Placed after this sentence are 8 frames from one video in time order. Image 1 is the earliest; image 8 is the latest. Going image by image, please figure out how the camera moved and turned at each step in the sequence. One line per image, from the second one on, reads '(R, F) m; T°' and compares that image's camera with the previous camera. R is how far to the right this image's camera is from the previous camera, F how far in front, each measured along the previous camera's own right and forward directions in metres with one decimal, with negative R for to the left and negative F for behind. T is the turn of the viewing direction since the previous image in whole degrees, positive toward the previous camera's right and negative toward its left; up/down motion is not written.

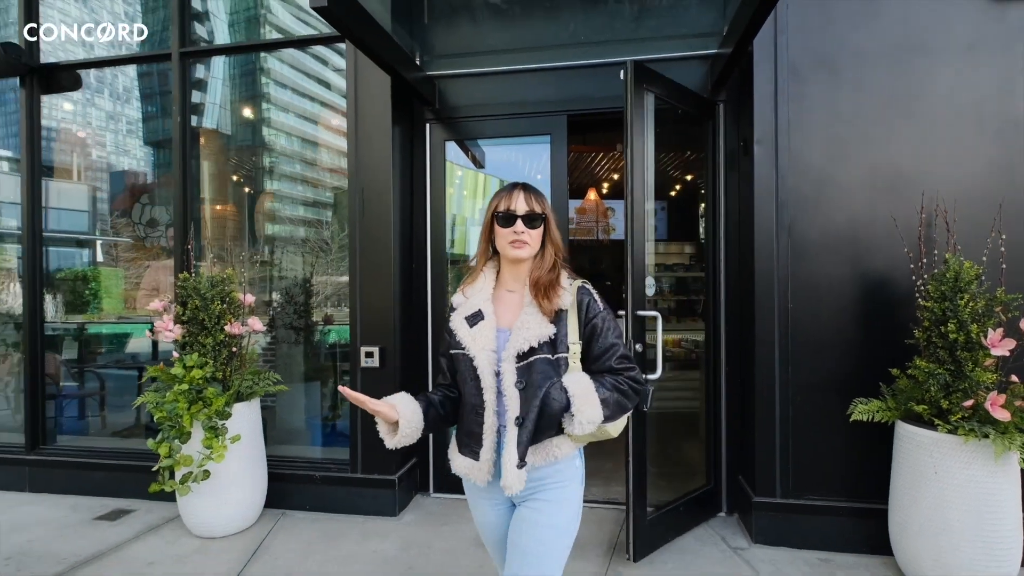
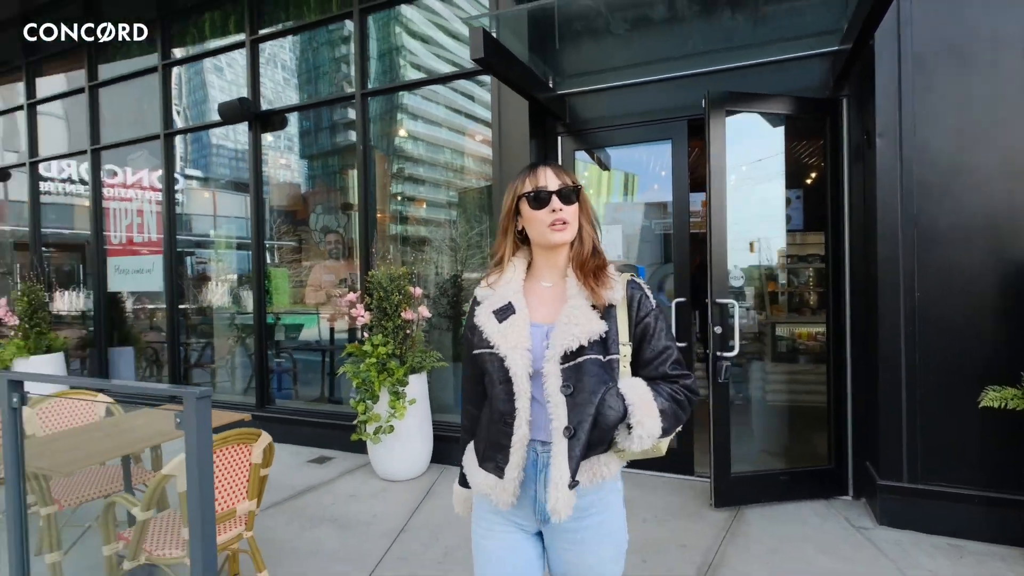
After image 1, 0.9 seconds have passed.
(0.0, -0.5) m; -13°
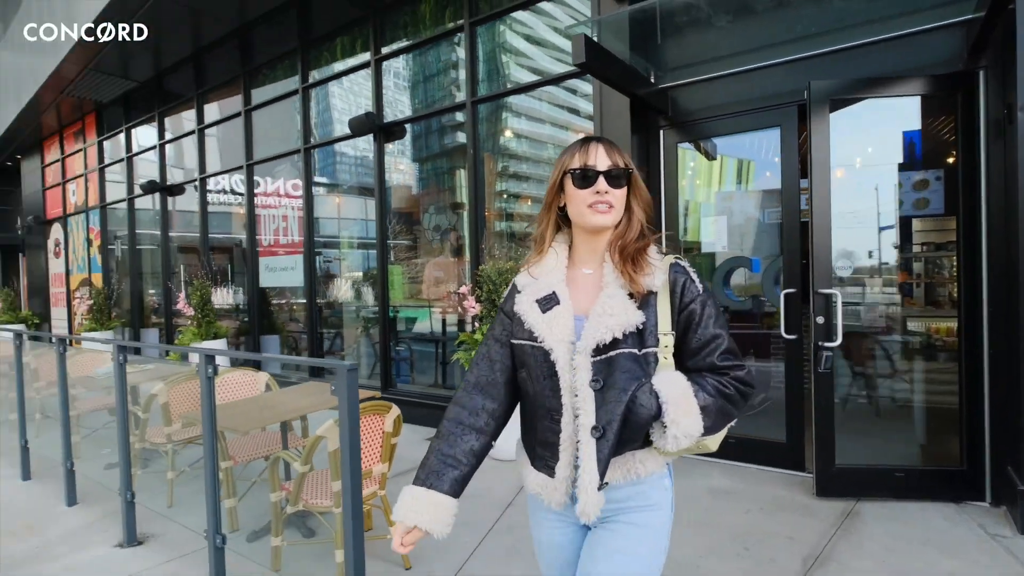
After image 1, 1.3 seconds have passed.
(0.0, -0.2) m; -11°
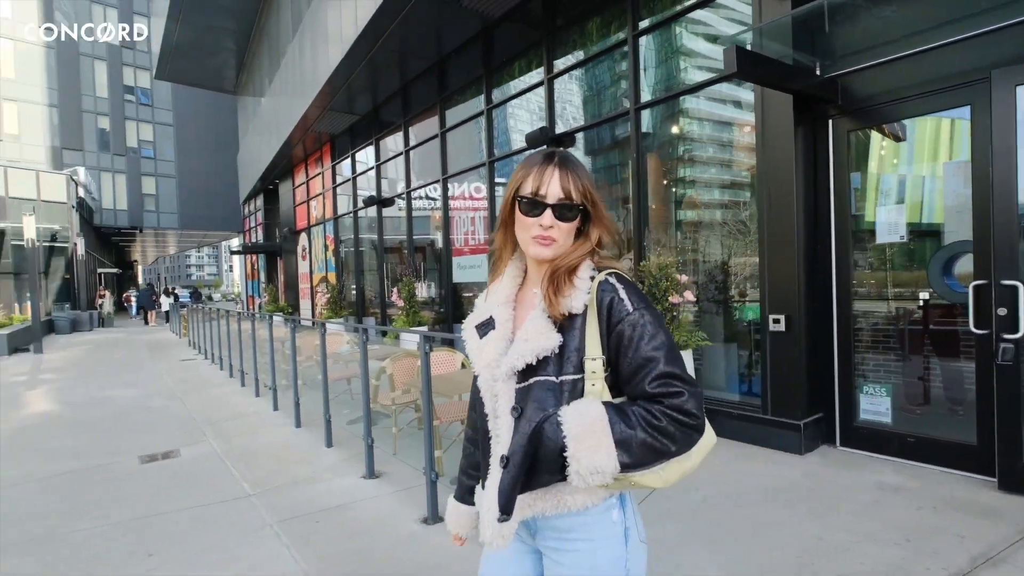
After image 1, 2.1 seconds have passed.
(+0.1, -0.5) m; -18°
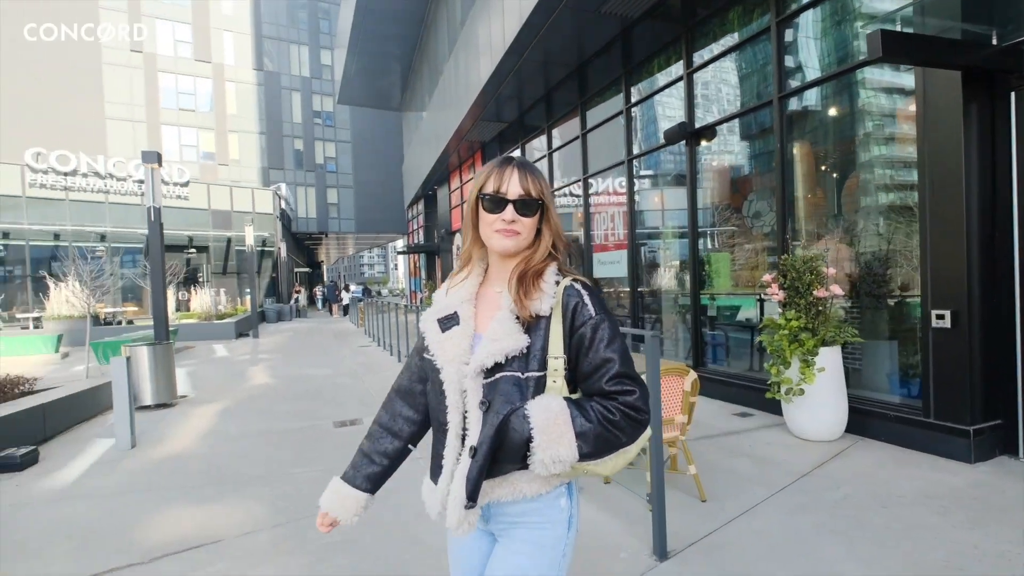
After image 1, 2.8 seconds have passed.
(+0.1, -0.3) m; -15°
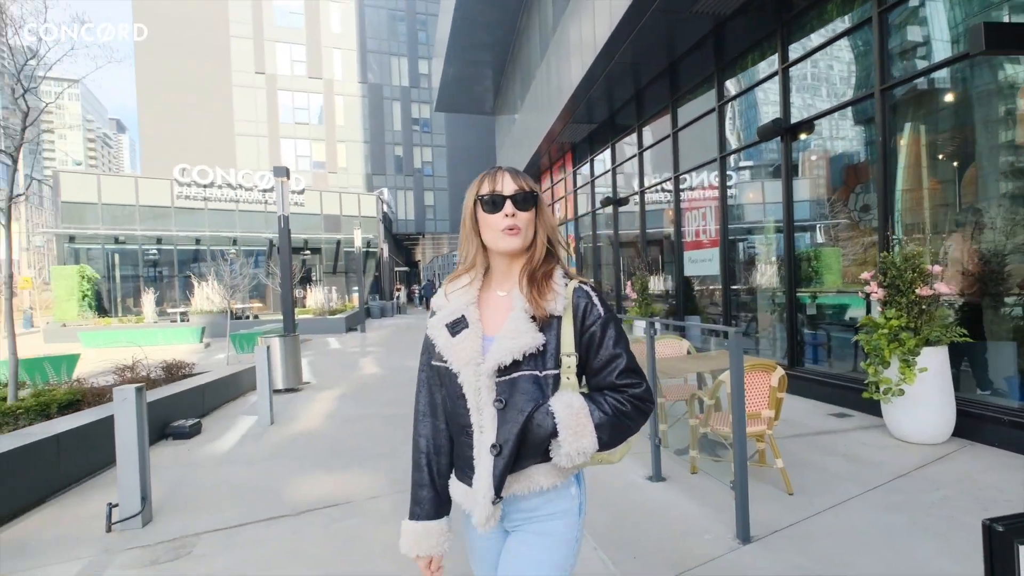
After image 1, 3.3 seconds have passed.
(0.0, -0.3) m; -10°
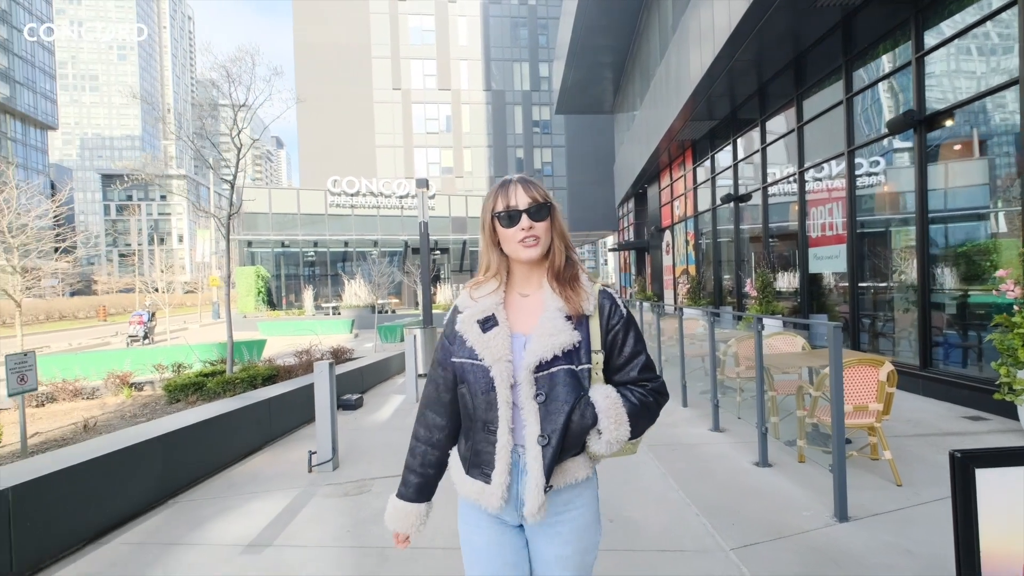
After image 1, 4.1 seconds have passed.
(+0.1, -0.6) m; -13°
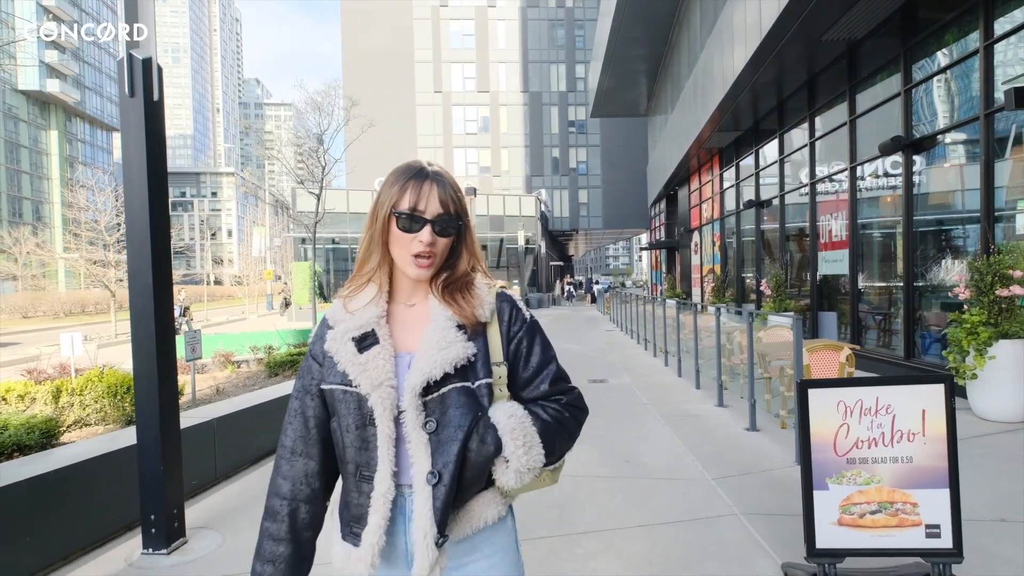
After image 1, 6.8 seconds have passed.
(-0.1, -1.2) m; -4°
